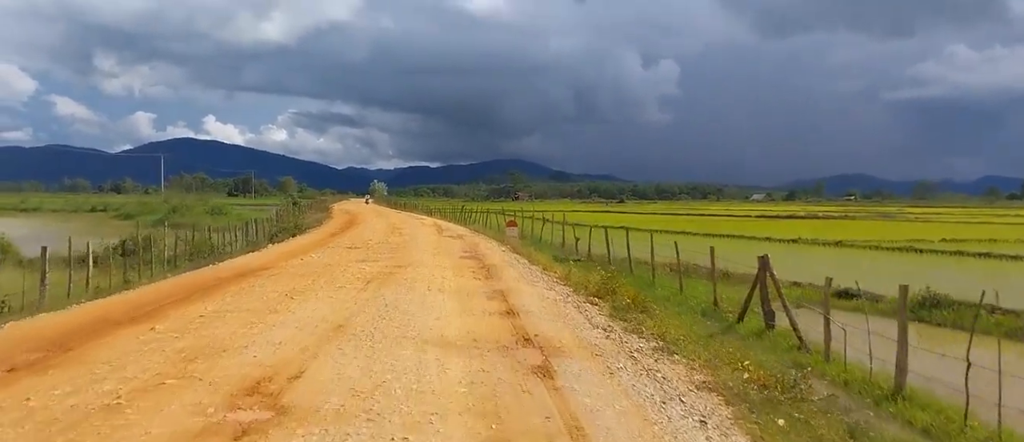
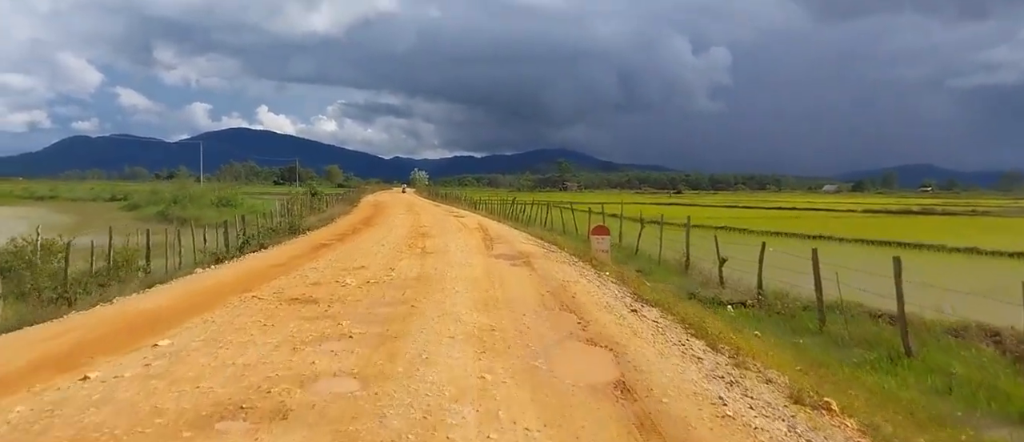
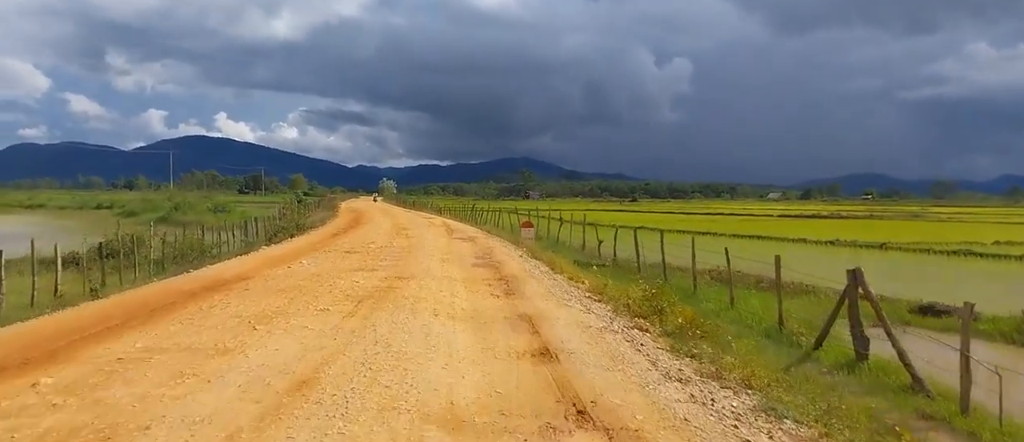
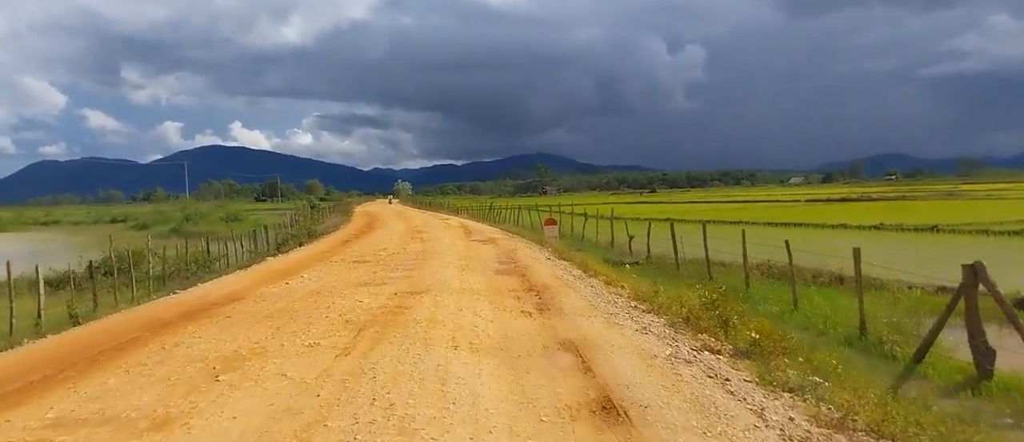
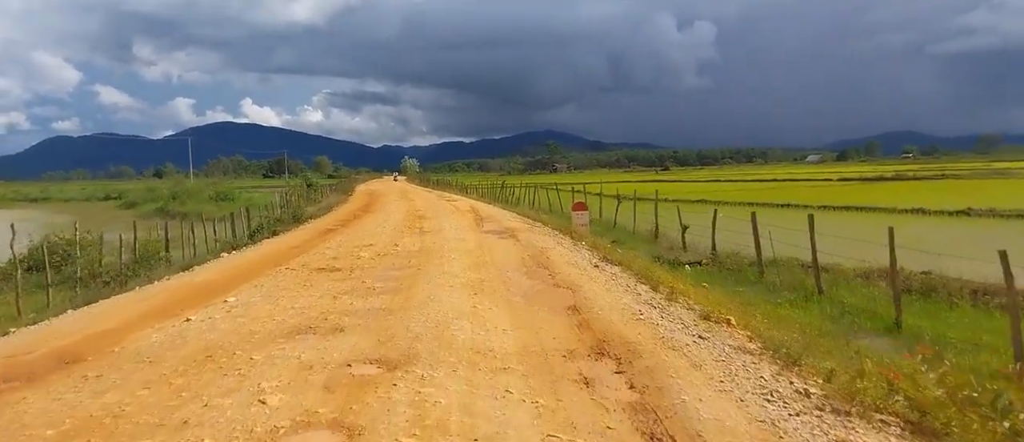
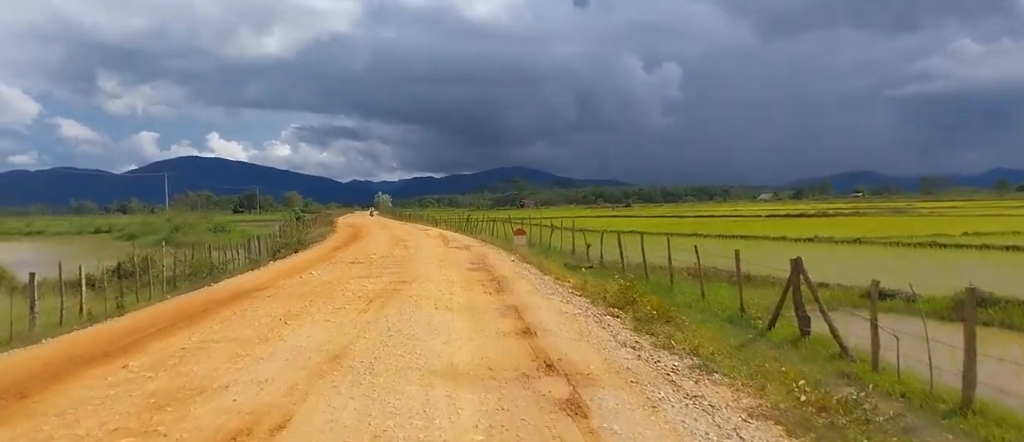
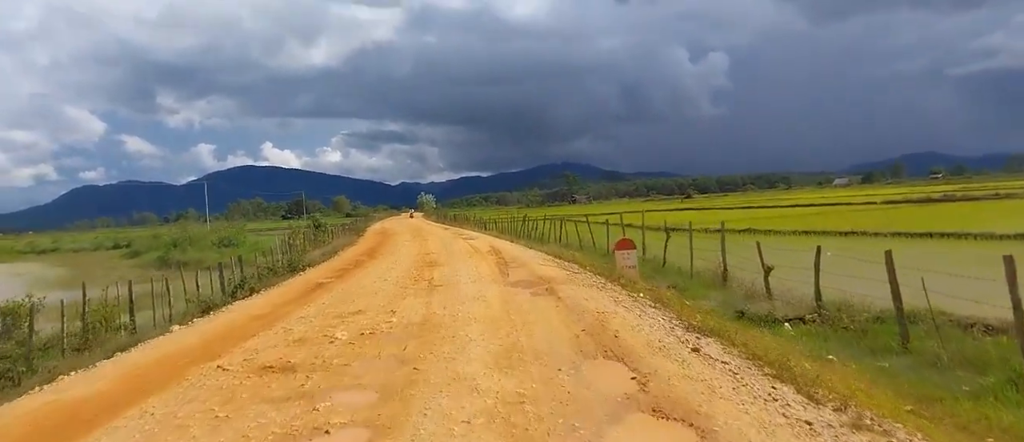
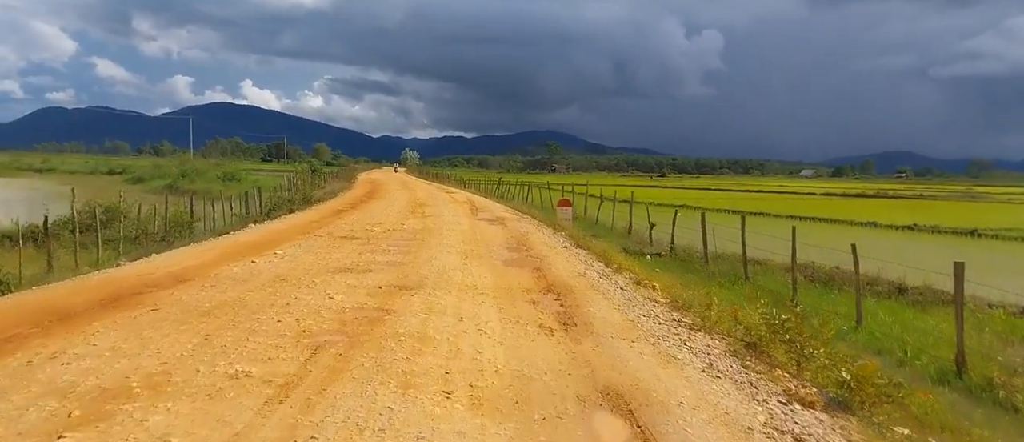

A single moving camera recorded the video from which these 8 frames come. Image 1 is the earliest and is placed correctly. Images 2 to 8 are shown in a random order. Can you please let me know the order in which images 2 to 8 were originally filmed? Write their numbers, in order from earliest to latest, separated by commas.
6, 3, 4, 8, 5, 2, 7
